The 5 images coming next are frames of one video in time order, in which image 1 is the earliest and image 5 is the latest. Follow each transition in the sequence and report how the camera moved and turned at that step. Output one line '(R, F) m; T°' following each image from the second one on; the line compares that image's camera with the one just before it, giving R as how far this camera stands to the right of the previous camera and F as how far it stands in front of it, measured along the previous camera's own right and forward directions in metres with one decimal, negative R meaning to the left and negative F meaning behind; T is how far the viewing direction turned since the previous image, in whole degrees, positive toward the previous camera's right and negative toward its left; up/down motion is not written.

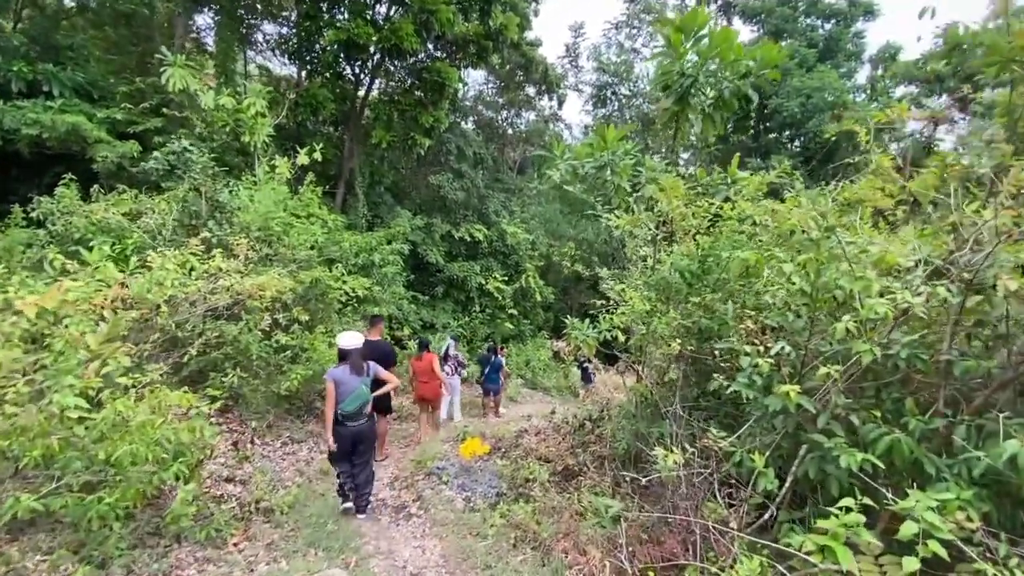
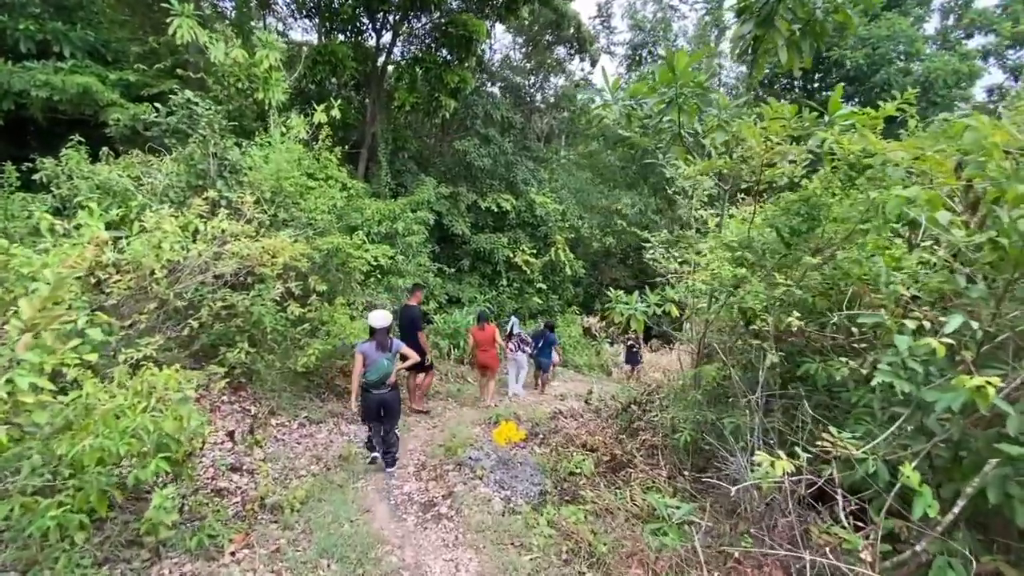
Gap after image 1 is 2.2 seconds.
(-0.2, +0.8) m; -3°
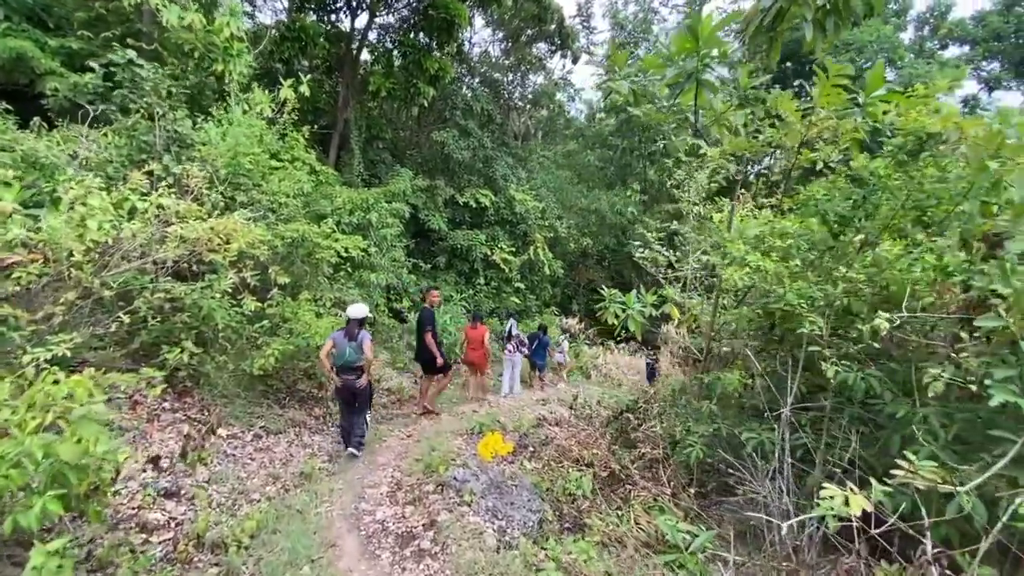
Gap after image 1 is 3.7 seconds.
(-0.2, +0.6) m; +3°
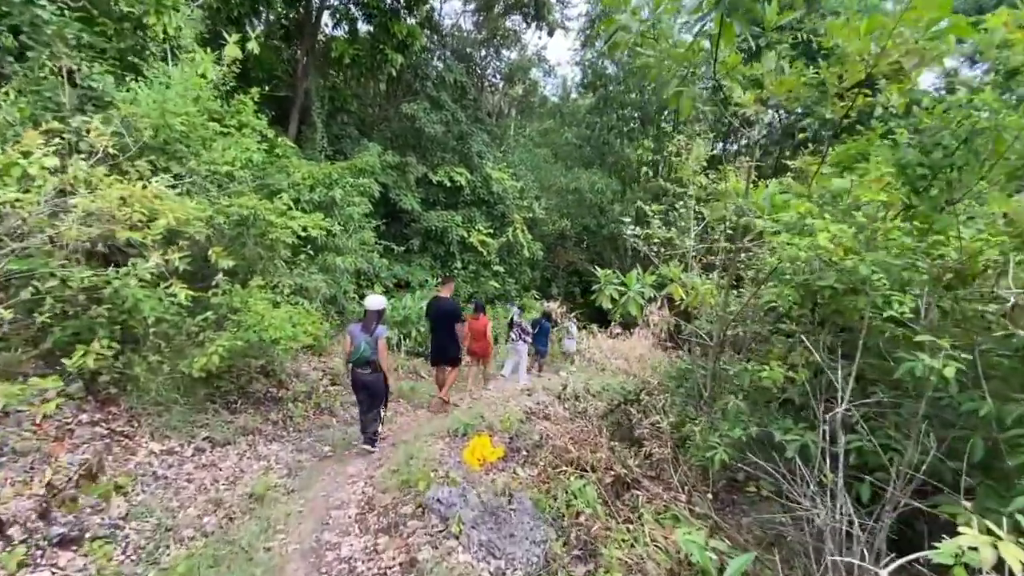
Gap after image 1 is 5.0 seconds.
(-0.1, +0.8) m; +3°
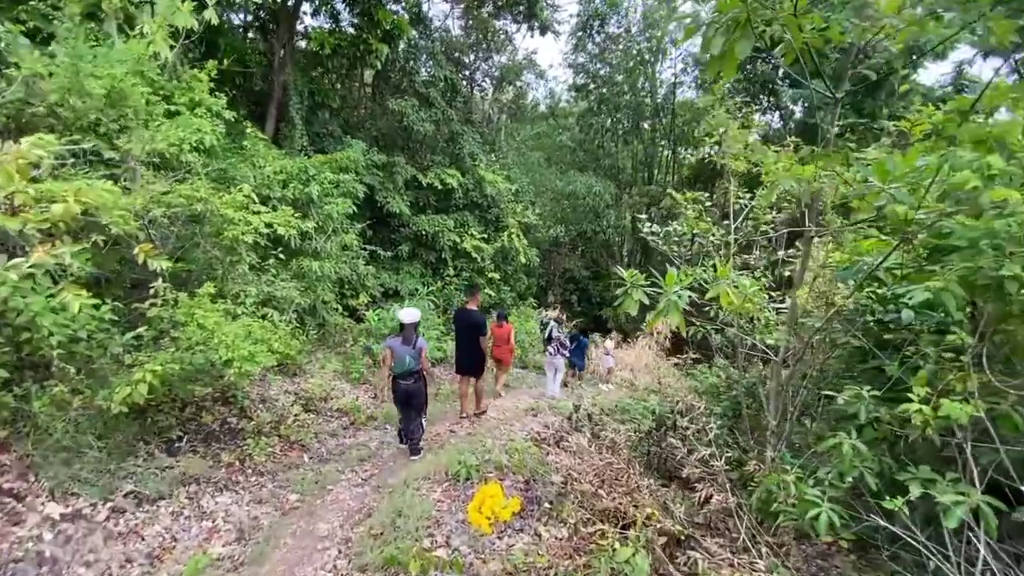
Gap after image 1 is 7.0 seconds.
(-0.2, +1.0) m; +1°
